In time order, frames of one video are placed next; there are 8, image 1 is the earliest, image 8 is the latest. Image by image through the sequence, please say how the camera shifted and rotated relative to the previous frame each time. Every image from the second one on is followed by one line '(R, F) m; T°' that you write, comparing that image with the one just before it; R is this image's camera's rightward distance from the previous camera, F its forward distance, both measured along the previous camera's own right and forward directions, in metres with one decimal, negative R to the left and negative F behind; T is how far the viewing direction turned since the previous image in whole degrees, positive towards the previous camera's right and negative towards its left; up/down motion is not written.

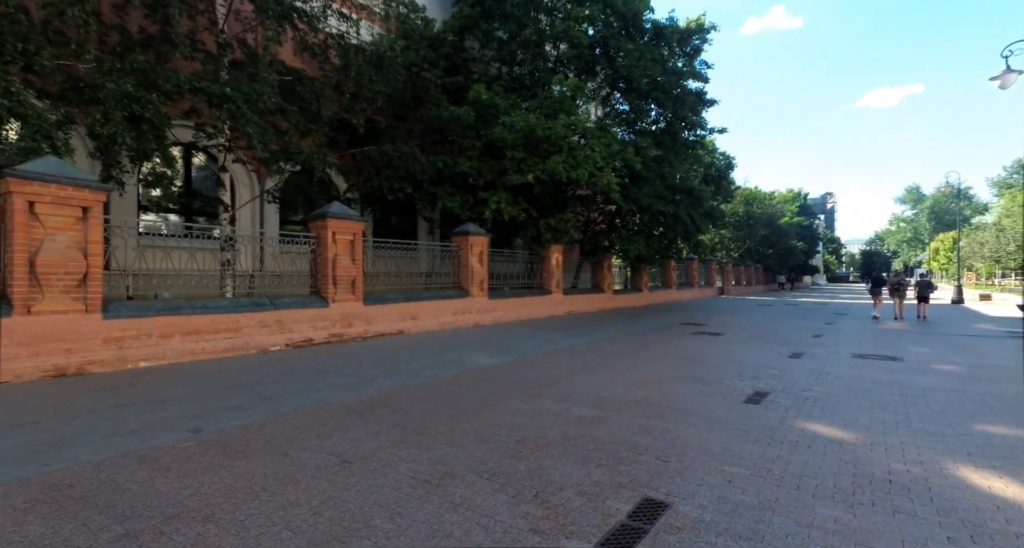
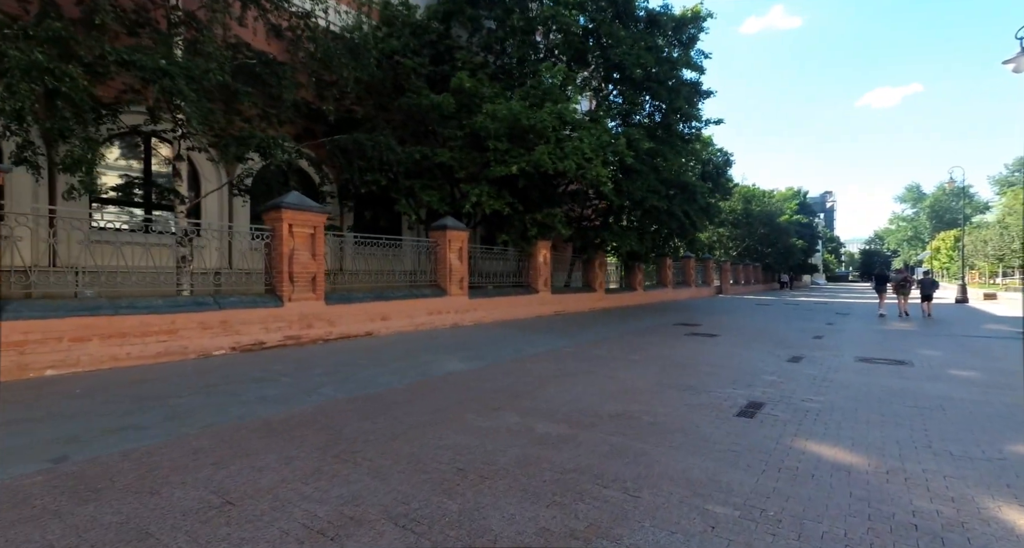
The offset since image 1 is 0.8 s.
(+0.4, +0.7) m; 0°
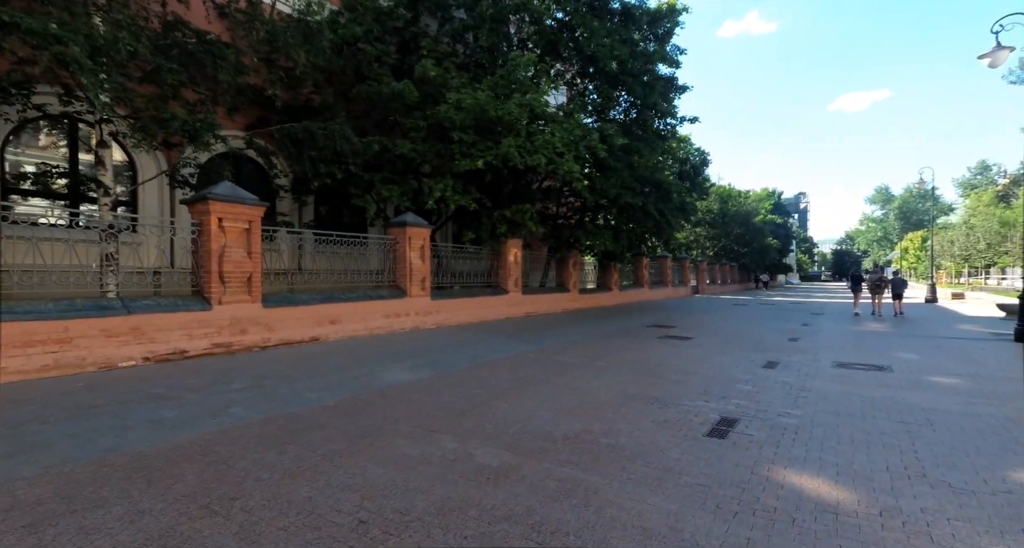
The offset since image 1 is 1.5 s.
(+0.3, +0.7) m; +2°
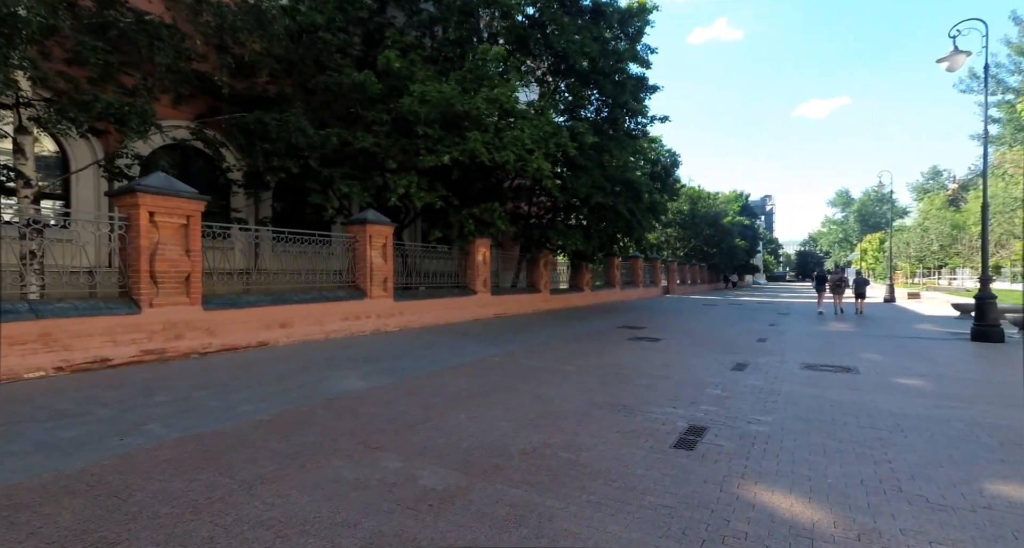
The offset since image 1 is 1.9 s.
(+0.2, +0.4) m; +3°
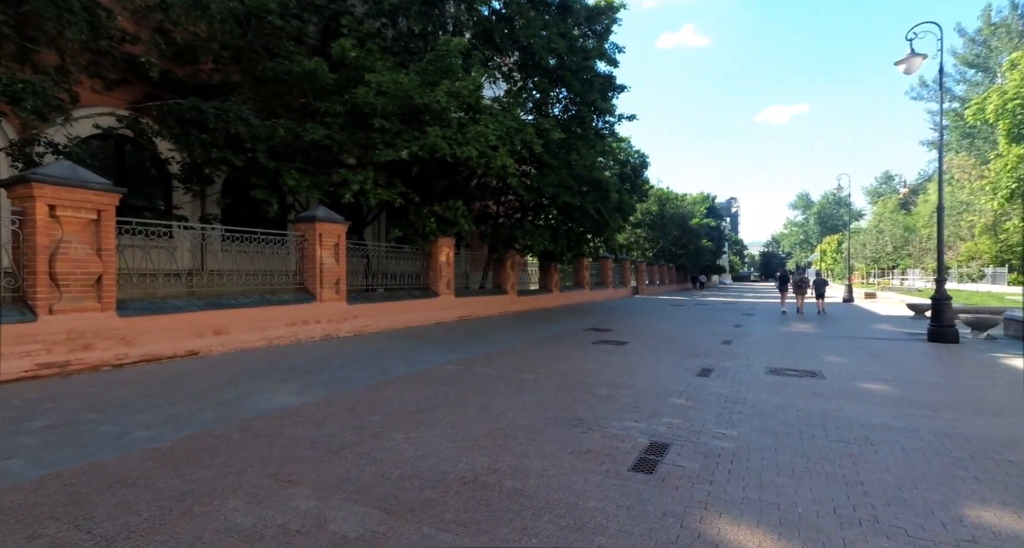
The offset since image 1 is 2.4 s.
(+0.2, +0.5) m; +3°
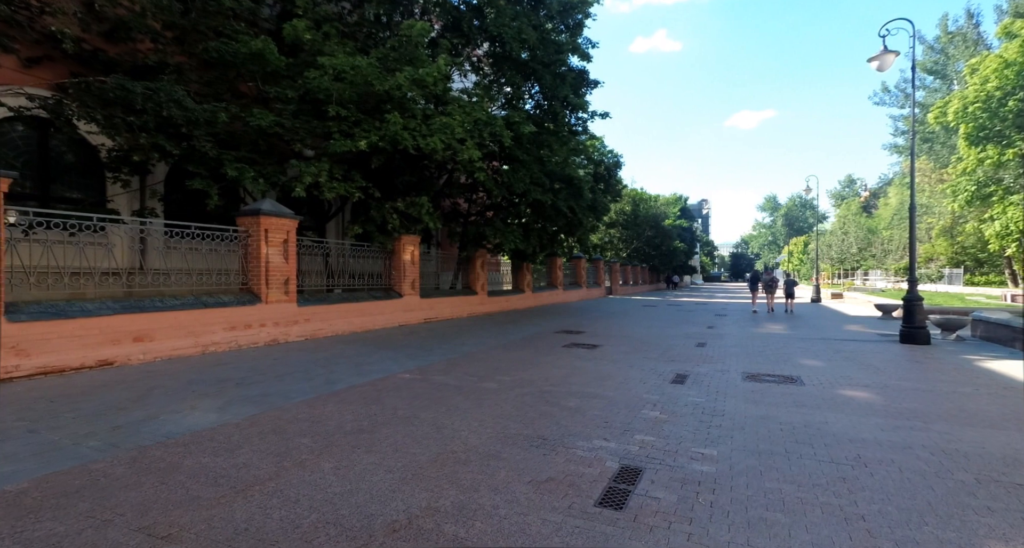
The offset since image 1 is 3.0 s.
(+0.2, +0.6) m; +3°
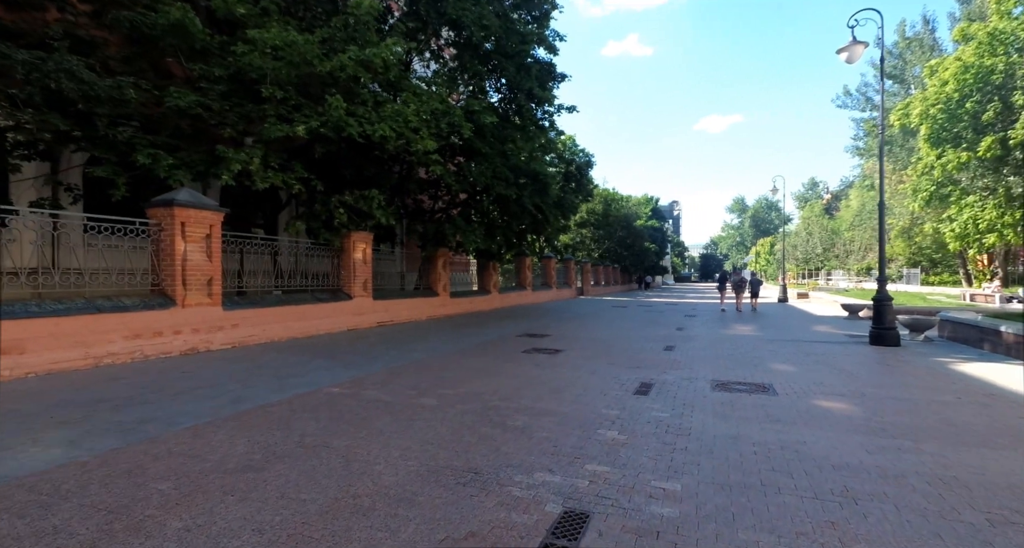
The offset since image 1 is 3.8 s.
(+0.4, +0.8) m; +3°
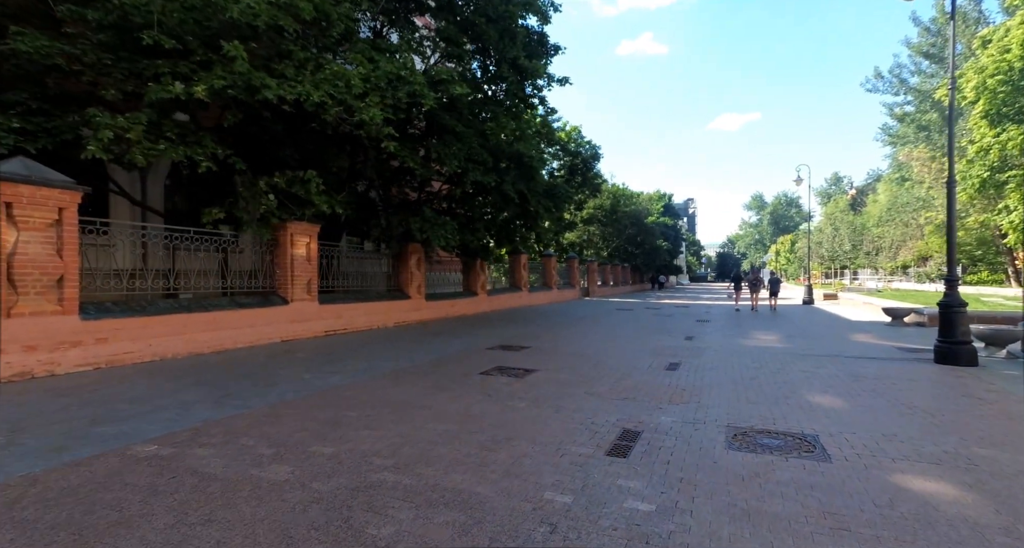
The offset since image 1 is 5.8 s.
(+0.9, +2.3) m; -2°
